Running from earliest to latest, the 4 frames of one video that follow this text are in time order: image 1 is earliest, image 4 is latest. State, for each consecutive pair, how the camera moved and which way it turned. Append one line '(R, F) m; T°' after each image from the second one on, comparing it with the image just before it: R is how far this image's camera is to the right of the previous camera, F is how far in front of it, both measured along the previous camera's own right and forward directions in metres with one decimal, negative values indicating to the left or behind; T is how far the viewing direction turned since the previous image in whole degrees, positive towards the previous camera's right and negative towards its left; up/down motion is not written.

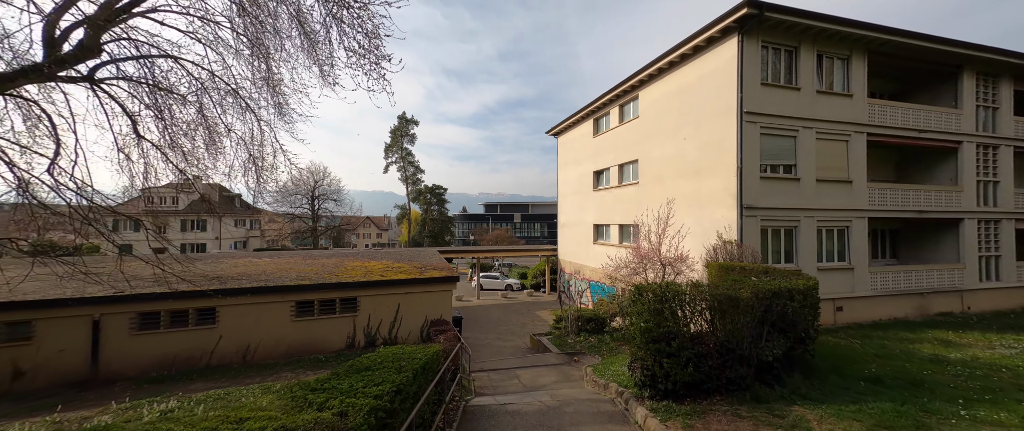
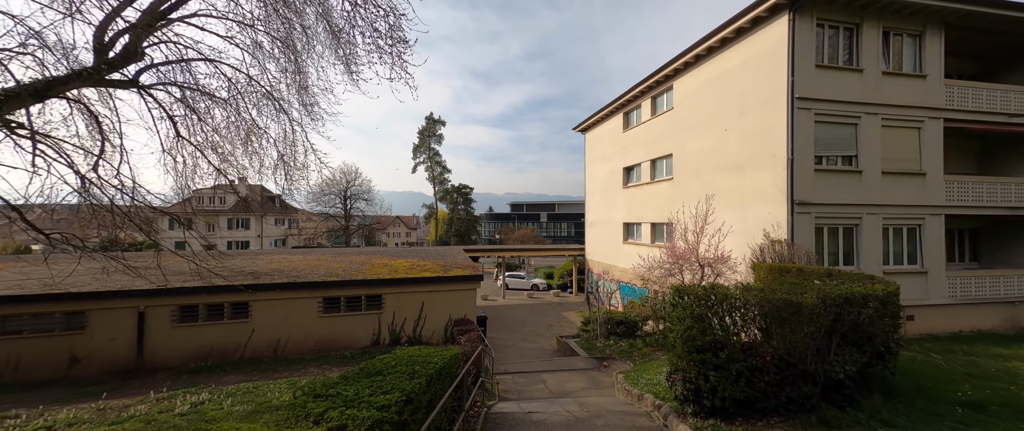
(+0.1, +0.5) m; -4°
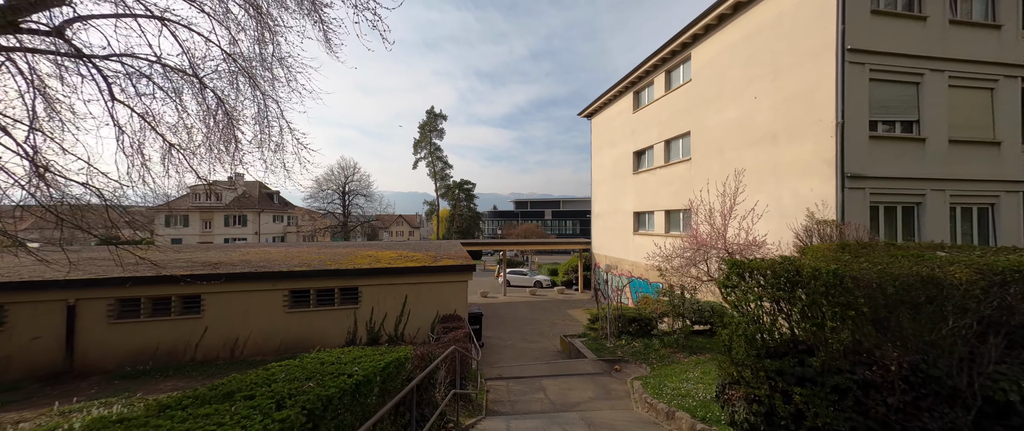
(+0.2, +1.6) m; -1°
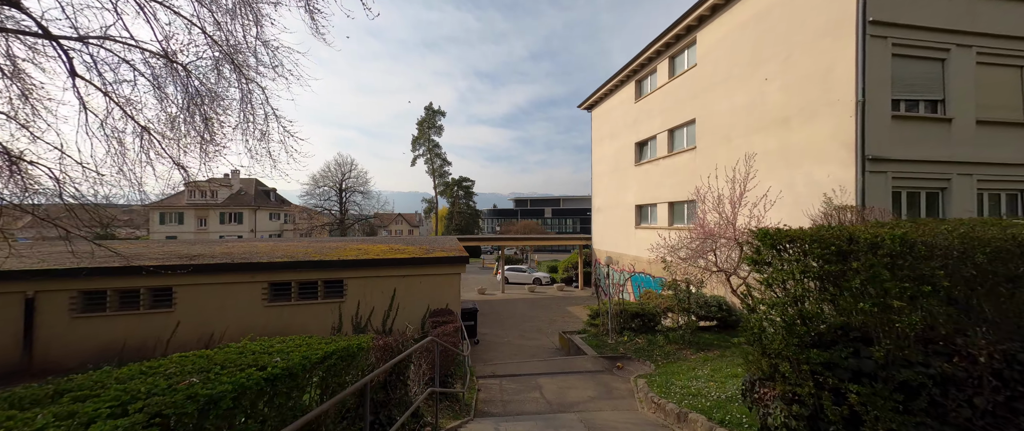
(+0.1, +0.6) m; 0°
